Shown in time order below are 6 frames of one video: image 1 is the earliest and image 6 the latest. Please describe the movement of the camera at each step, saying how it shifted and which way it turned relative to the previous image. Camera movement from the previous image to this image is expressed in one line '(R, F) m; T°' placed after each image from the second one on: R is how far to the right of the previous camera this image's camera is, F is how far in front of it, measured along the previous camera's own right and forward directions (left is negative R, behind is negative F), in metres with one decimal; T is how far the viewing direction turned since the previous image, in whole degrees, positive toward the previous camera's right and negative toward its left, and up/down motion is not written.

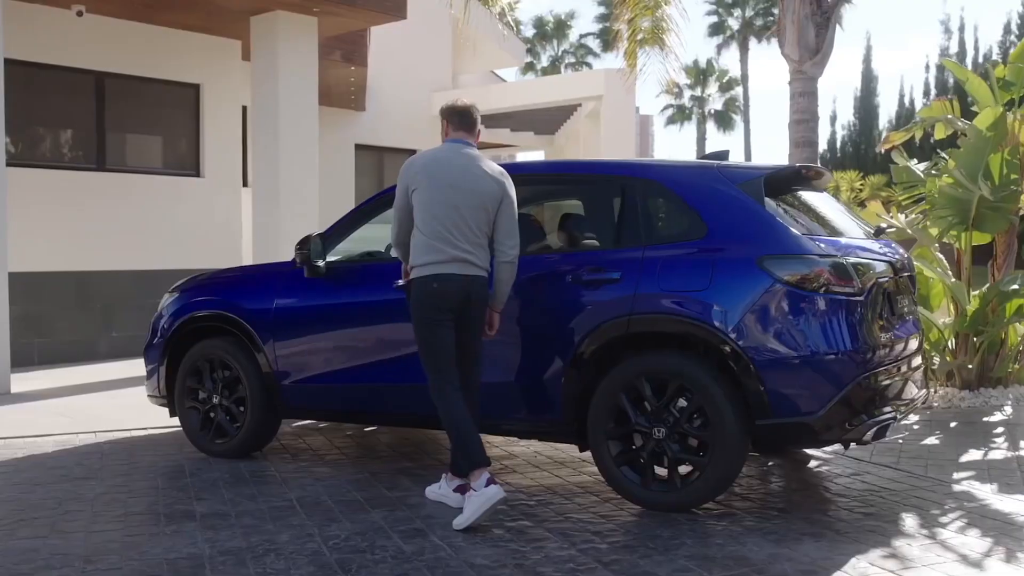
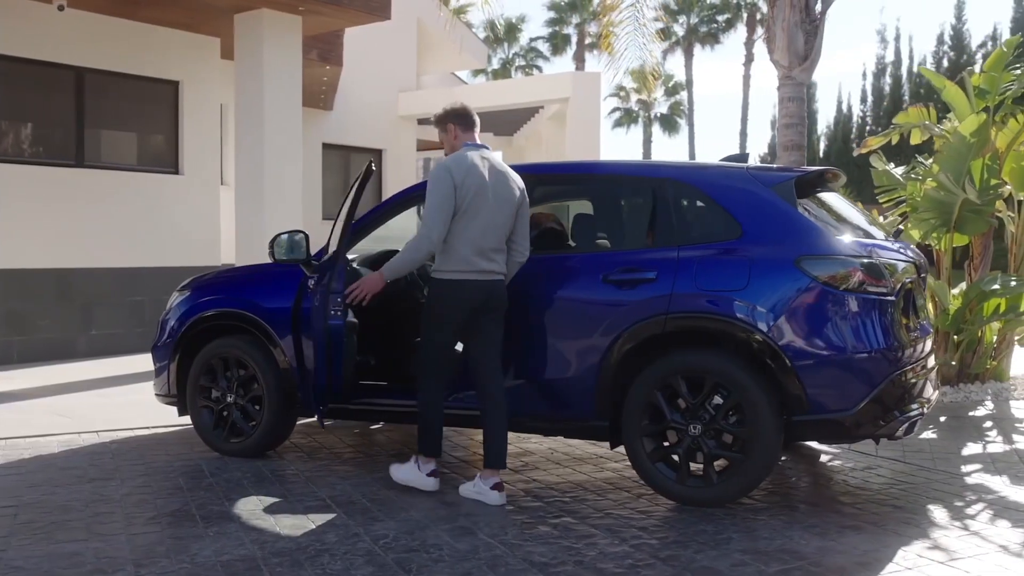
(-0.6, 0.0) m; +5°
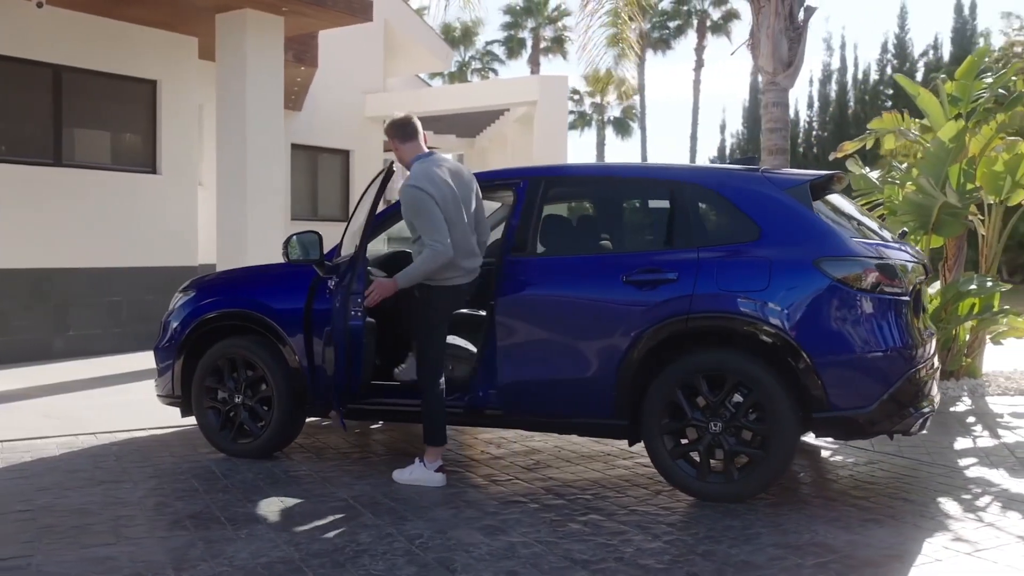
(-0.5, 0.0) m; +4°
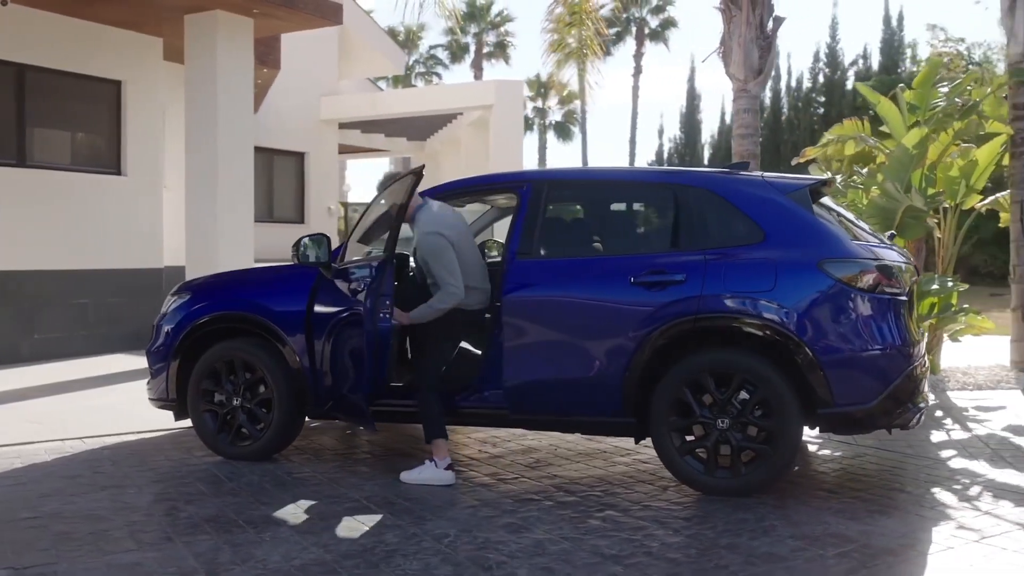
(-0.5, -0.1) m; +5°
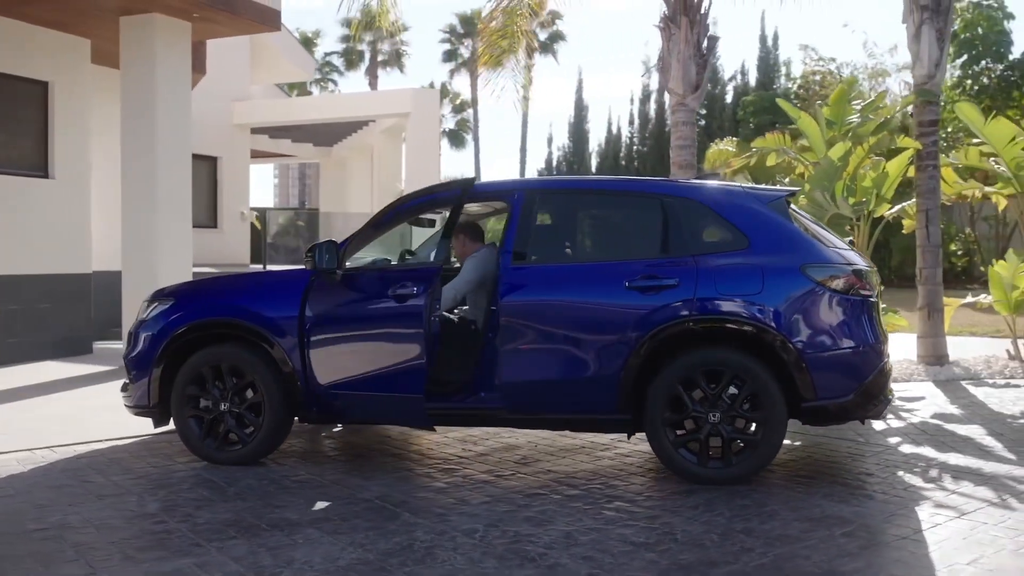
(-0.9, -0.2) m; +9°
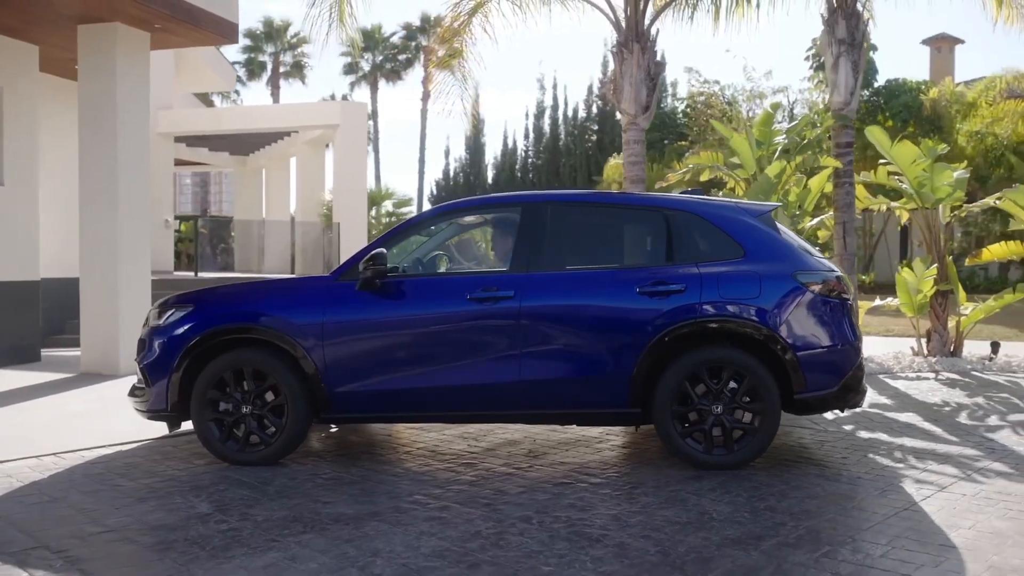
(-1.1, -0.3) m; +9°
